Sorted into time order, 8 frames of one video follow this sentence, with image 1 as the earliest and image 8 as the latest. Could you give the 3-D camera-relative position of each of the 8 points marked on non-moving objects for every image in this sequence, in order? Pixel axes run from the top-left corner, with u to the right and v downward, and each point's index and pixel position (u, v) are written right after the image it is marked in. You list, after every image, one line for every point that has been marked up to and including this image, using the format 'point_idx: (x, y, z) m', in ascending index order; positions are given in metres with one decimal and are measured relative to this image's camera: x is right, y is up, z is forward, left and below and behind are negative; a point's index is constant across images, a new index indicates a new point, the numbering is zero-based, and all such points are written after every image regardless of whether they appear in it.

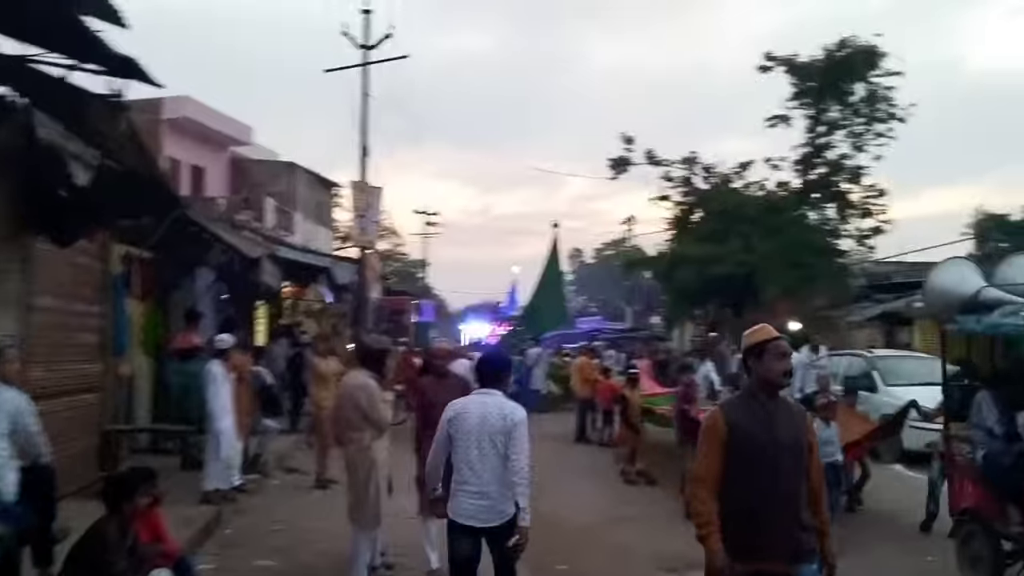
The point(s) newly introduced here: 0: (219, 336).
0: (-3.8, -0.6, +11.4) m
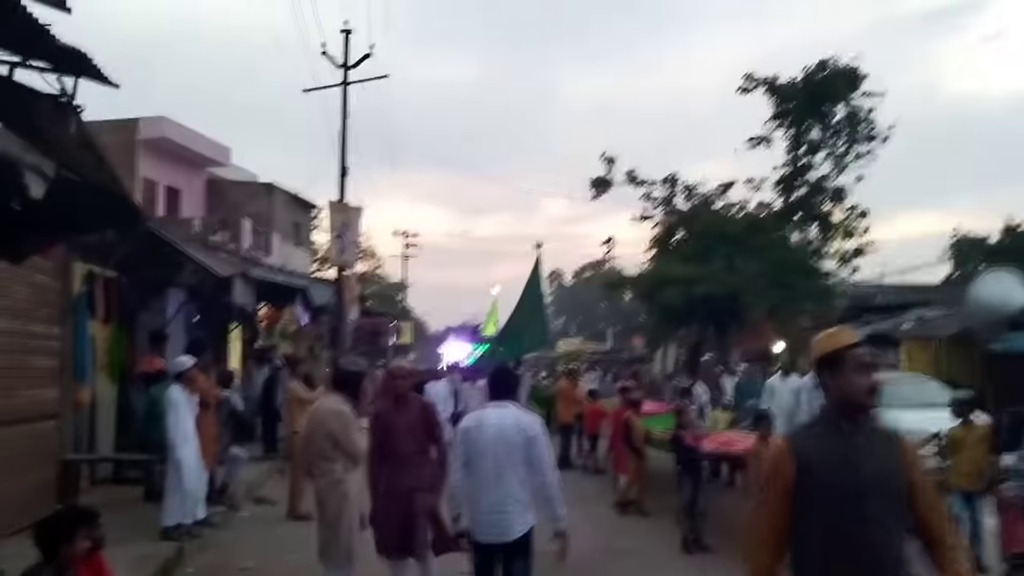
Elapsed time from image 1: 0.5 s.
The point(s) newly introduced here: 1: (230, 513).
0: (-4.0, -0.9, +10.8) m
1: (-4.0, -3.2, +12.6) m
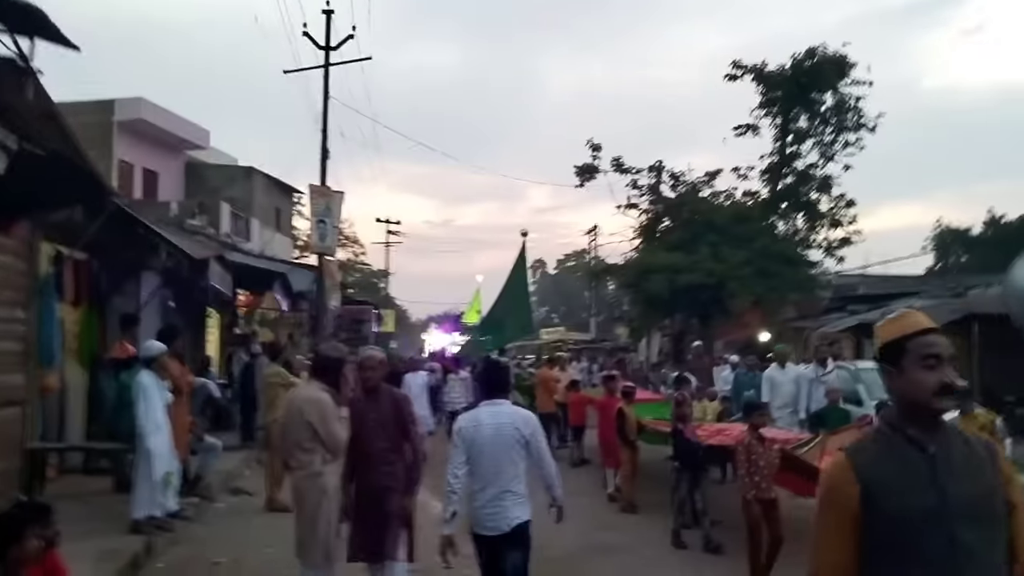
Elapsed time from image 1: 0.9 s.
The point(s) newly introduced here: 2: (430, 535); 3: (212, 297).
0: (-4.2, -0.6, +10.3) m
1: (-4.2, -2.9, +12.1) m
2: (-1.1, -3.3, +12.1) m
3: (-6.1, -0.2, +18.1) m
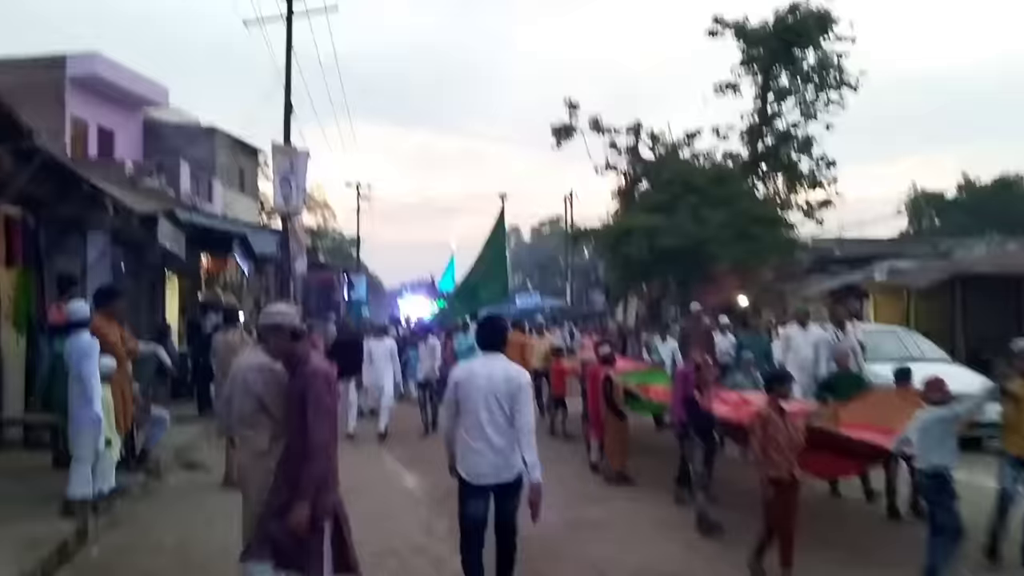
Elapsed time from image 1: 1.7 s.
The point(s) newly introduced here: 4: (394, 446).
0: (-4.4, -0.2, +9.1) m
1: (-4.5, -2.4, +11.1) m
2: (-1.4, -2.8, +11.2) m
3: (-6.6, +0.6, +16.9) m
4: (-2.2, -2.9, +16.1) m
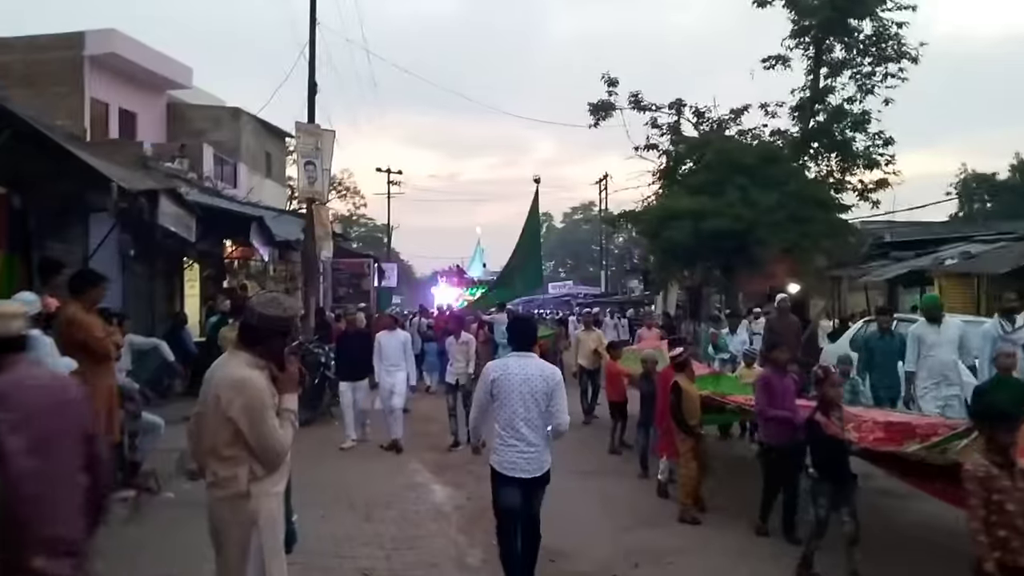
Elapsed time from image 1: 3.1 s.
0: (-4.0, -0.1, +7.7) m
1: (-4.0, -2.3, +9.7) m
2: (-0.9, -2.6, +9.6) m
3: (-5.8, +0.8, +15.4) m
4: (-1.5, -2.7, +14.6) m
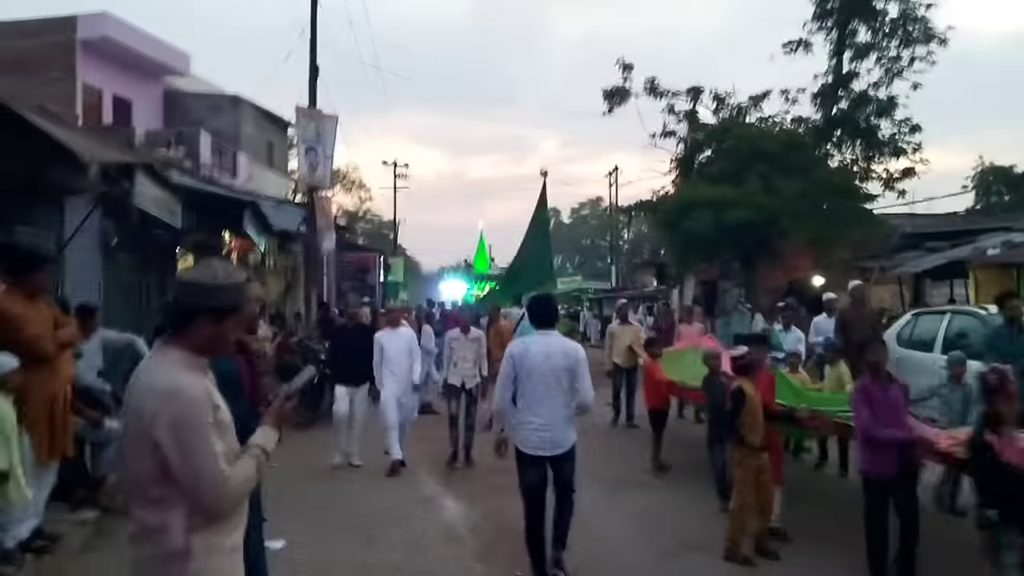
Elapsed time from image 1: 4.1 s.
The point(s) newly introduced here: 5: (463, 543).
0: (-3.8, +0.1, +6.4) m
1: (-3.7, -2.1, +8.3) m
2: (-0.7, -2.5, +8.3) m
3: (-5.6, +0.9, +14.1) m
4: (-1.2, -2.6, +13.2) m
5: (-0.5, -2.6, +9.0) m
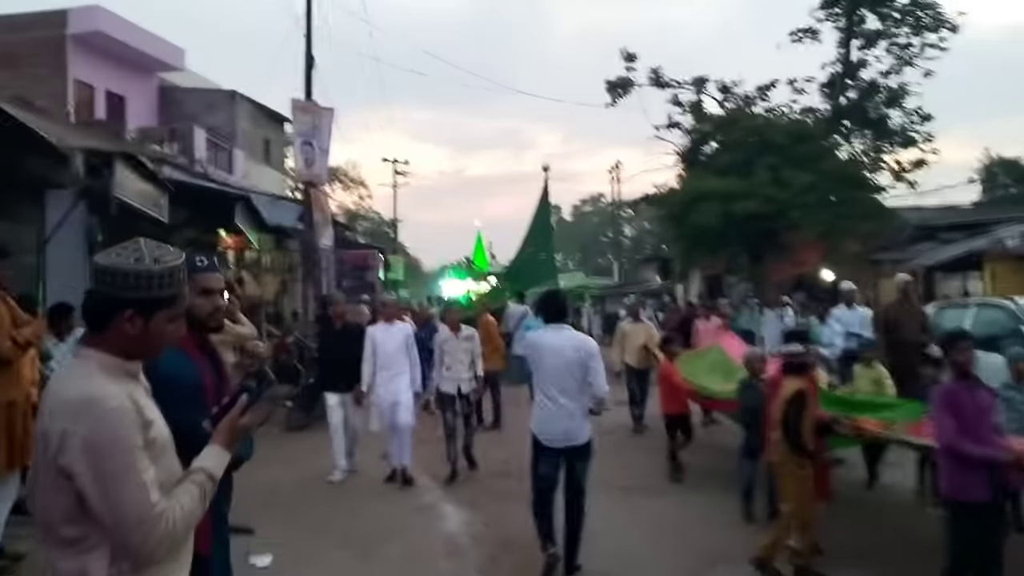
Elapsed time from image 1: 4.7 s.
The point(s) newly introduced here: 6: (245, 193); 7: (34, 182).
0: (-3.7, +0.1, +5.7) m
1: (-3.7, -2.1, +7.7) m
2: (-0.6, -2.5, +7.6) m
3: (-5.5, +1.0, +13.5) m
4: (-1.1, -2.5, +12.6) m
5: (-0.4, -2.5, +8.3) m
6: (-5.1, +1.8, +16.9) m
7: (-6.6, +1.5, +12.2) m
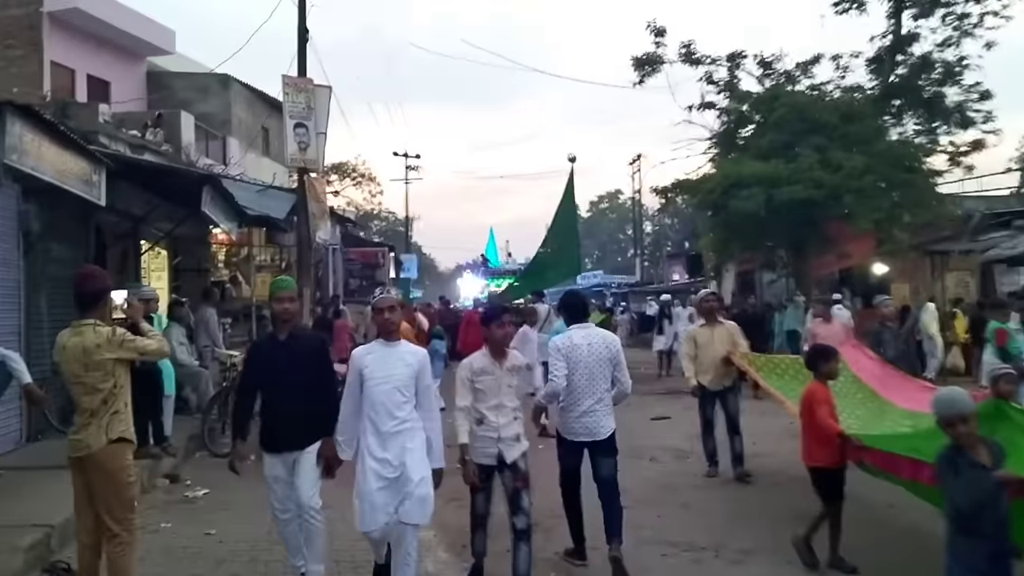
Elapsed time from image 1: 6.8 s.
0: (-3.6, +0.1, +3.1) m
1: (-3.5, -2.1, +5.1) m
2: (-0.4, -2.4, +5.0) m
3: (-5.3, +1.0, +10.9) m
4: (-0.9, -2.5, +9.9) m
5: (-0.2, -2.4, +5.7) m
6: (-4.7, +1.8, +14.3) m
7: (-6.3, +1.4, +9.7) m
